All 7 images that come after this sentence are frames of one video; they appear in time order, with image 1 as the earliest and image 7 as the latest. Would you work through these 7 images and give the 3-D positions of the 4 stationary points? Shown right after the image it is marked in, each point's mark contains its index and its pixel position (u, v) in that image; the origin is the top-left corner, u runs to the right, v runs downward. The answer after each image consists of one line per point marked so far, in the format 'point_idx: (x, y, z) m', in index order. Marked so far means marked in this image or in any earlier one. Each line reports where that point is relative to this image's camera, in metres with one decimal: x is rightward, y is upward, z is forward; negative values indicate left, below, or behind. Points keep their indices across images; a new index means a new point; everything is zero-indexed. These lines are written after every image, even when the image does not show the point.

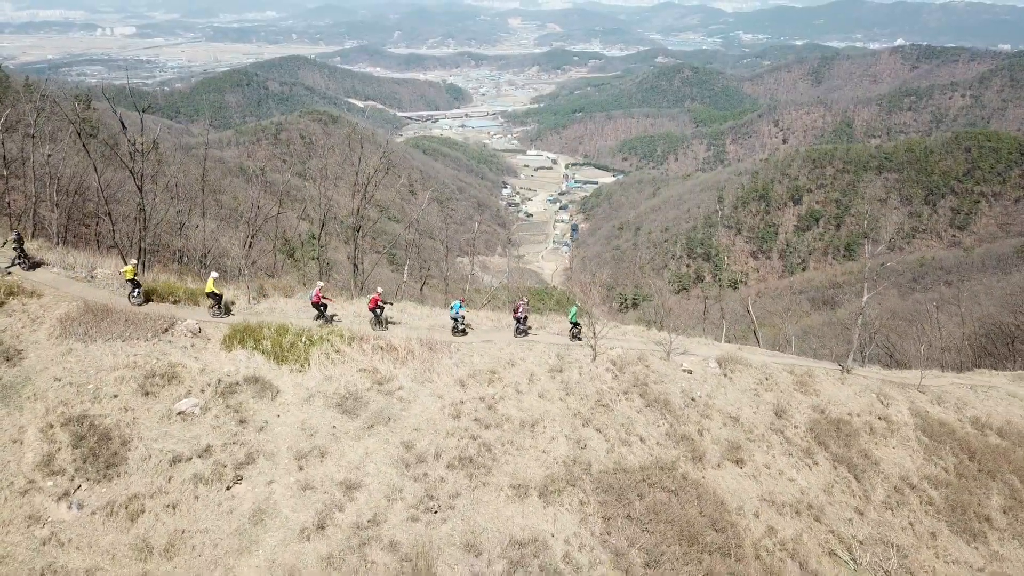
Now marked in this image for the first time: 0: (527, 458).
0: (+0.2, -3.2, +15.3) m
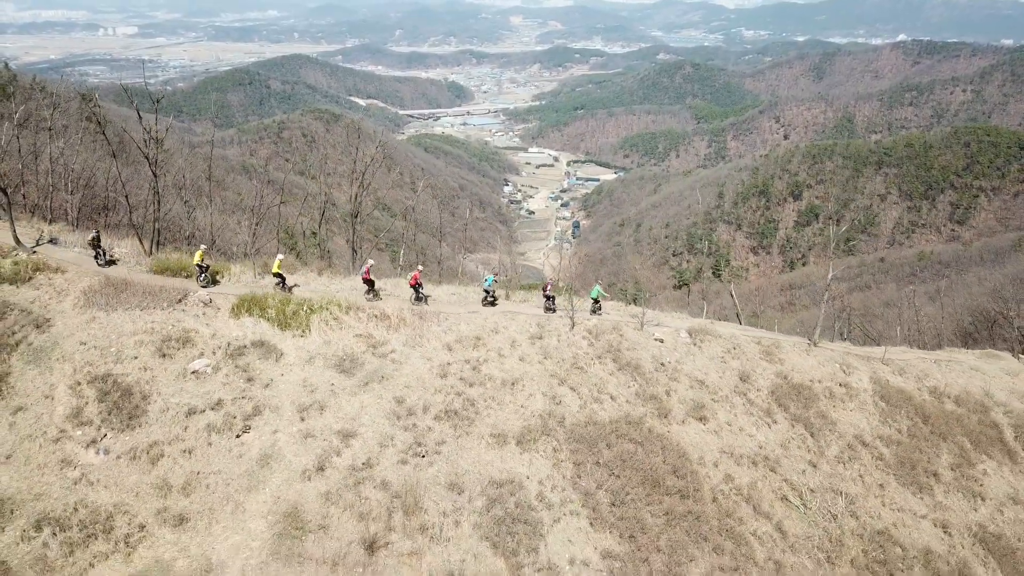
0: (-0.1, -2.6, +16.9) m
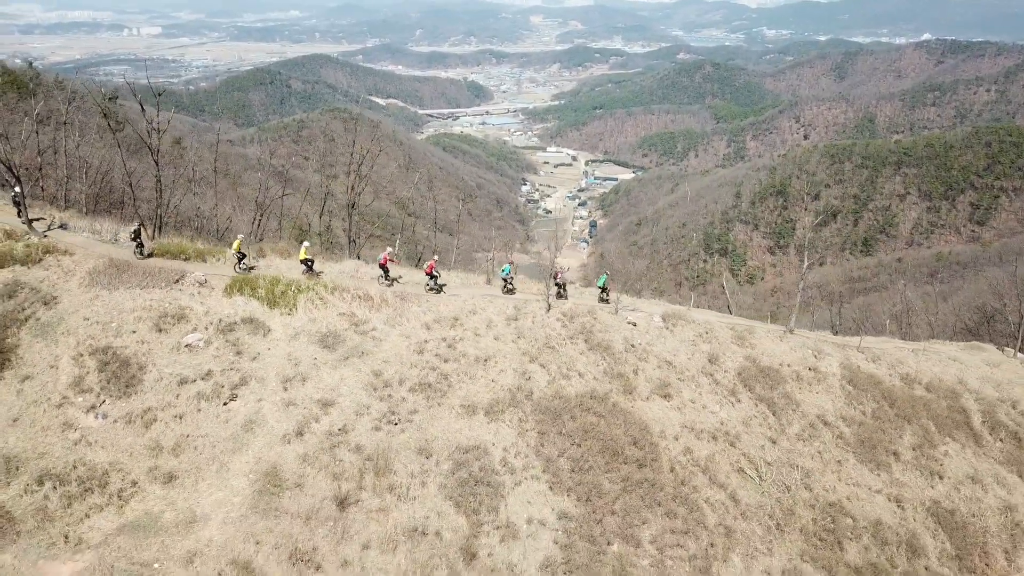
0: (-0.8, -2.2, +18.0) m
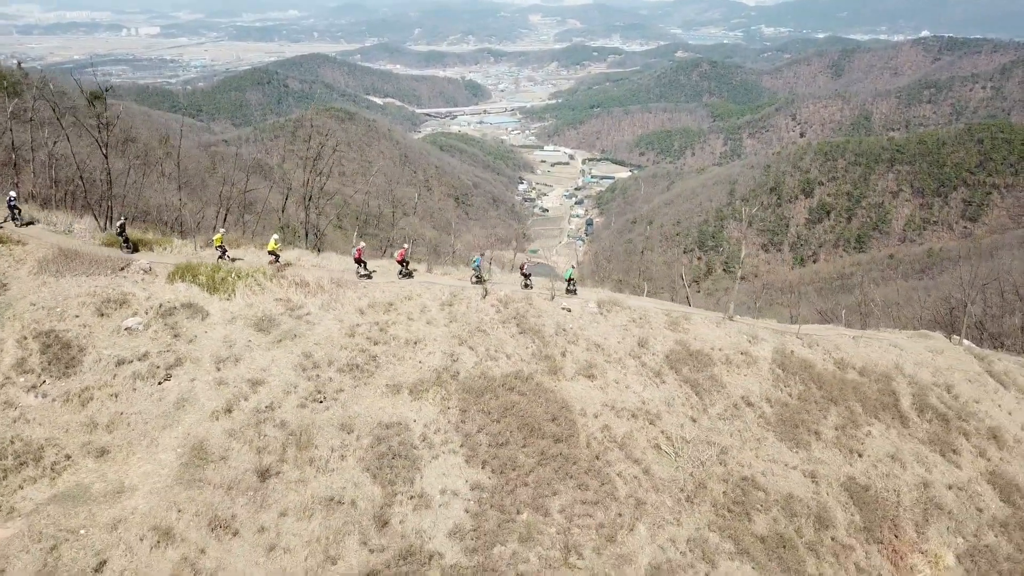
0: (-2.5, -1.8, +18.9) m
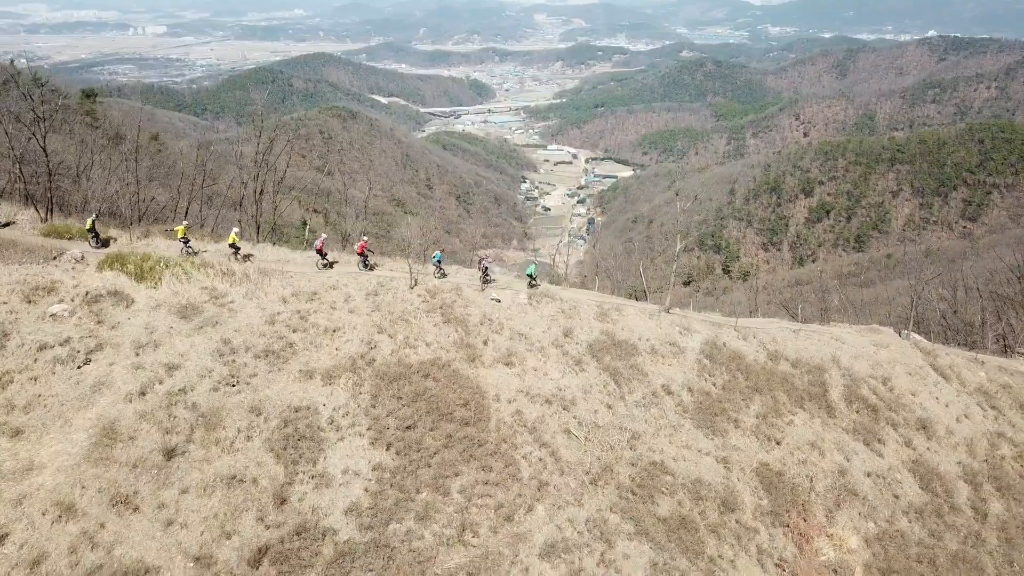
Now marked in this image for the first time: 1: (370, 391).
0: (-4.5, -1.6, +19.5) m
1: (-3.3, -2.4, +18.7) m
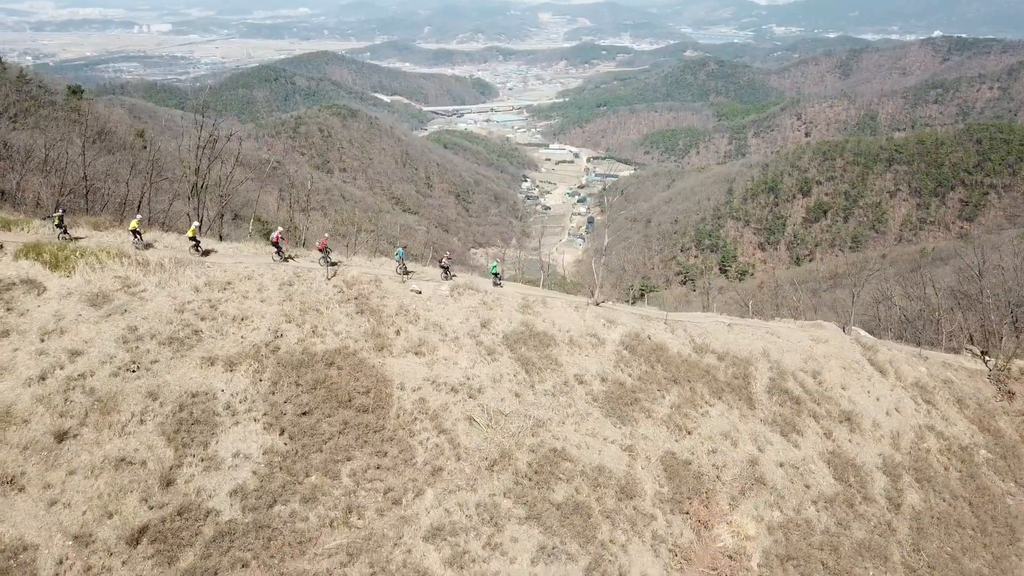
0: (-6.9, -1.3, +19.9) m
1: (-5.7, -2.1, +19.1) m
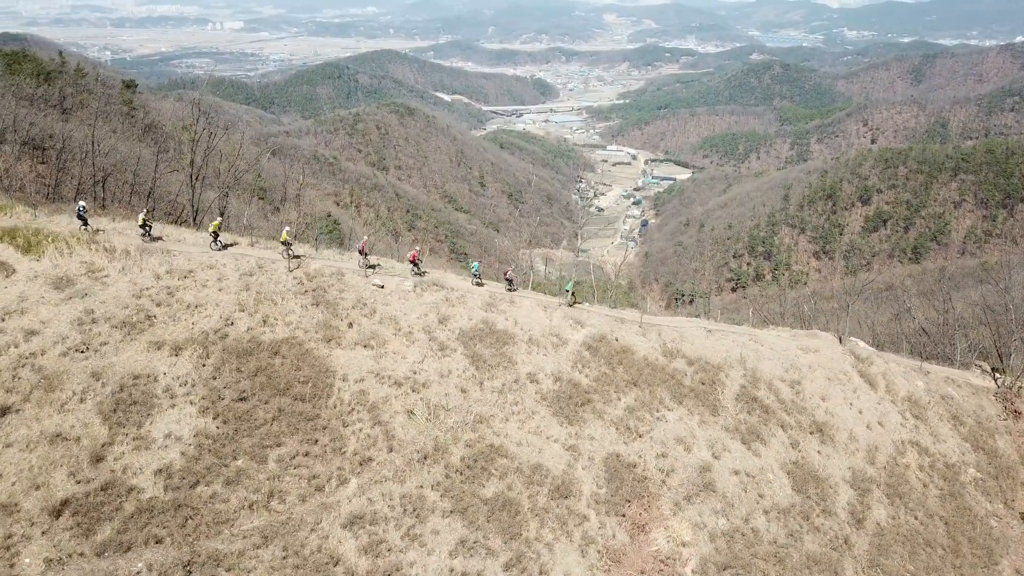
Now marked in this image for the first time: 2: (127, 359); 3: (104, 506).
0: (-8.4, -1.0, +20.6) m
1: (-7.2, -1.8, +19.7) m
2: (-9.1, -1.7, +19.3) m
3: (-8.1, -4.3, +15.9) m
